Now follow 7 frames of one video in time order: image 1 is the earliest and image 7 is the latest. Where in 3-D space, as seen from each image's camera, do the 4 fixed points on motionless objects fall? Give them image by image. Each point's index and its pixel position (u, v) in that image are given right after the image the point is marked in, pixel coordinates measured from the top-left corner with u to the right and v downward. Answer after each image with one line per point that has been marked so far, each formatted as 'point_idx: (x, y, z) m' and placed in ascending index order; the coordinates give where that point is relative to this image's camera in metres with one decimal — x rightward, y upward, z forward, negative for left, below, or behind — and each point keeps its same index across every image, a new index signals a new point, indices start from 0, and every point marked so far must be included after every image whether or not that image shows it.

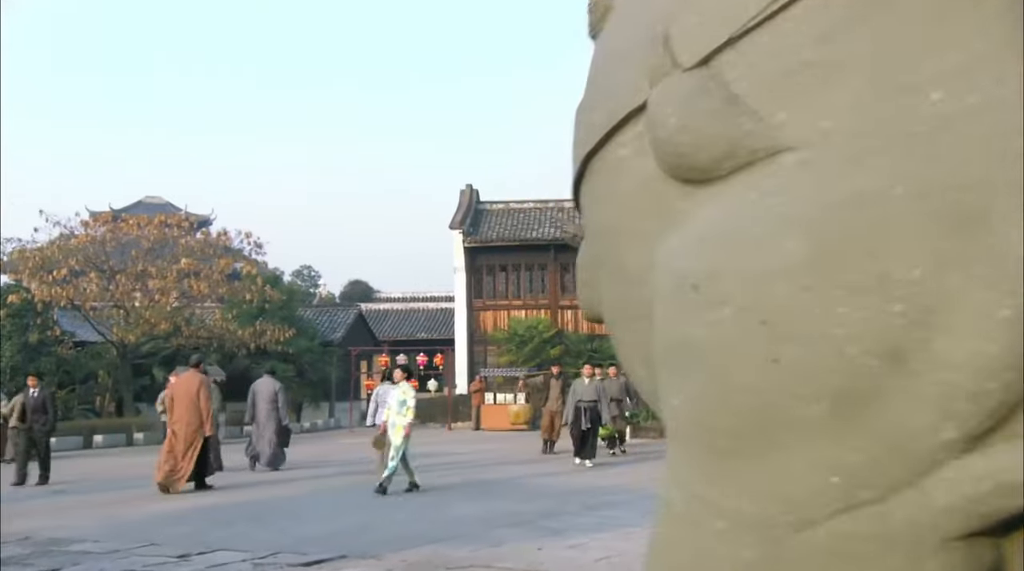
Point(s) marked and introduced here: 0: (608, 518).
0: (+1.0, -2.3, +10.9) m
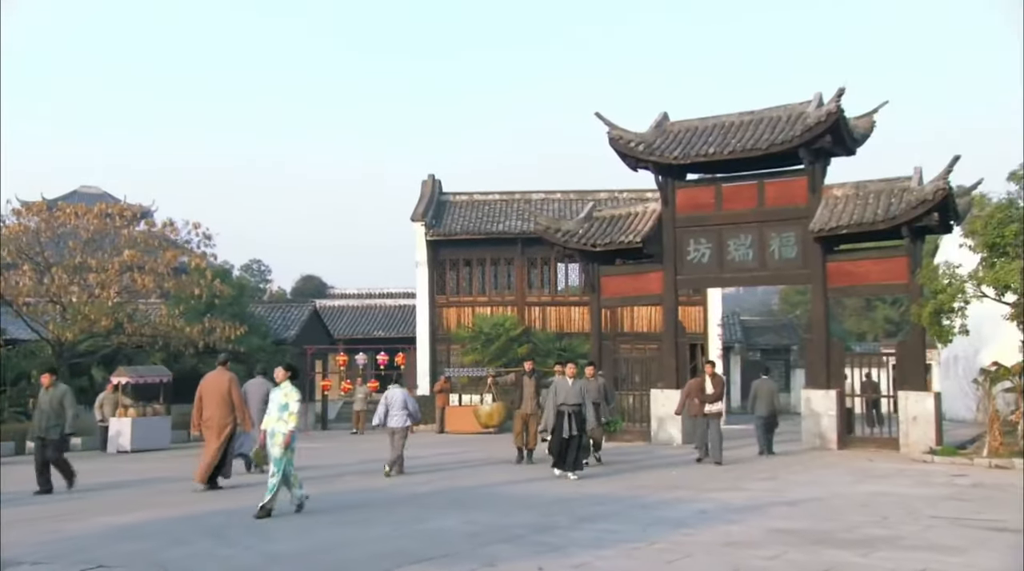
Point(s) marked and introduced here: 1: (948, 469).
0: (+0.9, -2.2, +9.9) m
1: (+5.8, -2.4, +14.1) m
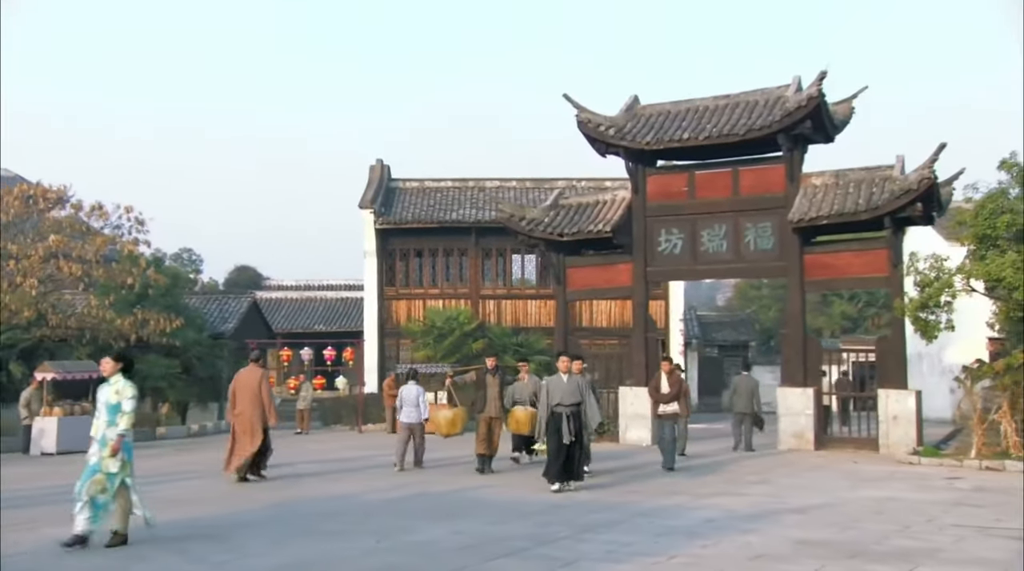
0: (+0.8, -2.1, +8.9) m
1: (+5.4, -2.4, +13.4) m
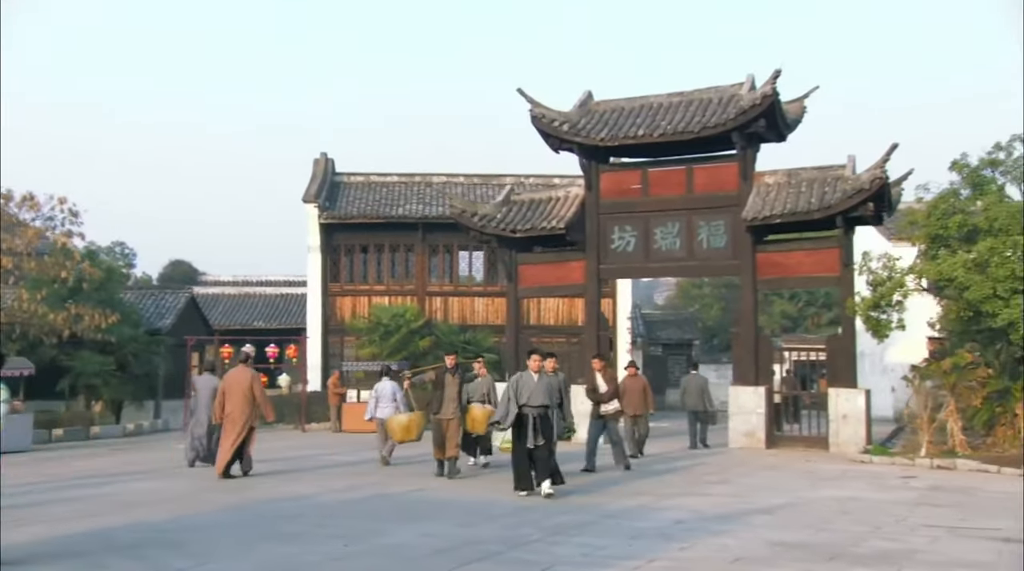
0: (+0.6, -2.1, +8.7) m
1: (+4.8, -2.3, +13.5) m
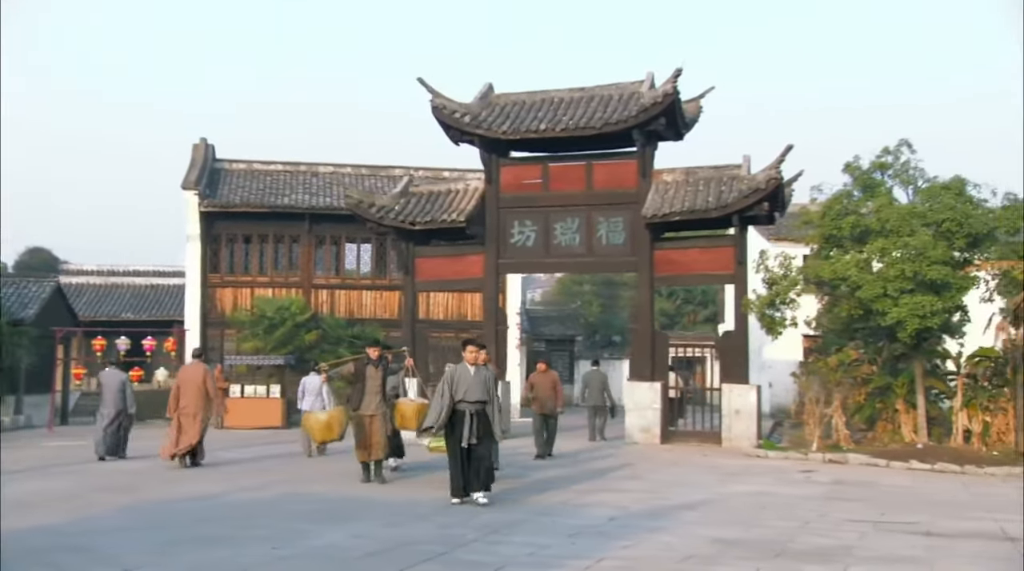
0: (+0.1, -2.0, +8.5) m
1: (+3.6, -2.3, +13.9) m
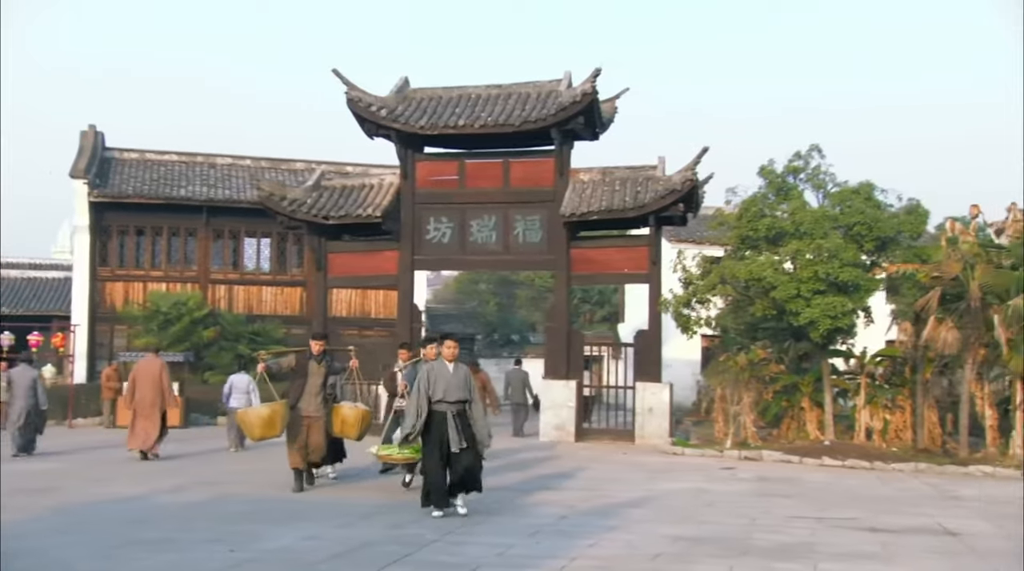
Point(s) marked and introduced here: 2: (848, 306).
0: (-0.2, -2.0, +8.3) m
1: (+2.6, -2.3, +14.1) m
2: (+4.6, -0.3, +14.8) m
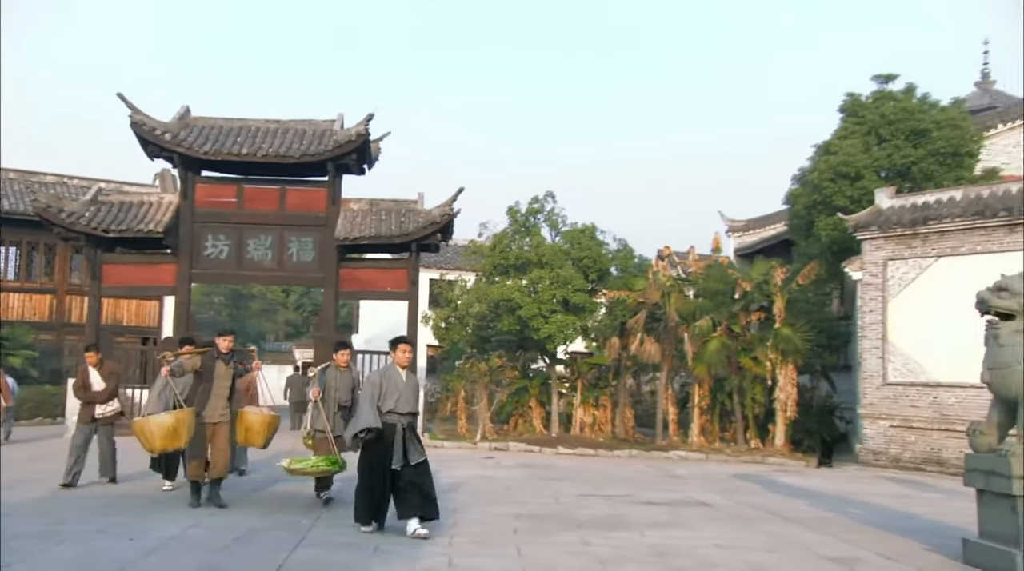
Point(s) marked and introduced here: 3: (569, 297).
0: (-1.4, -2.3, +10.5) m
1: (-0.6, -2.7, +16.9) m
2: (+1.1, -0.7, +18.2) m
3: (+1.0, -0.2, +18.1) m
